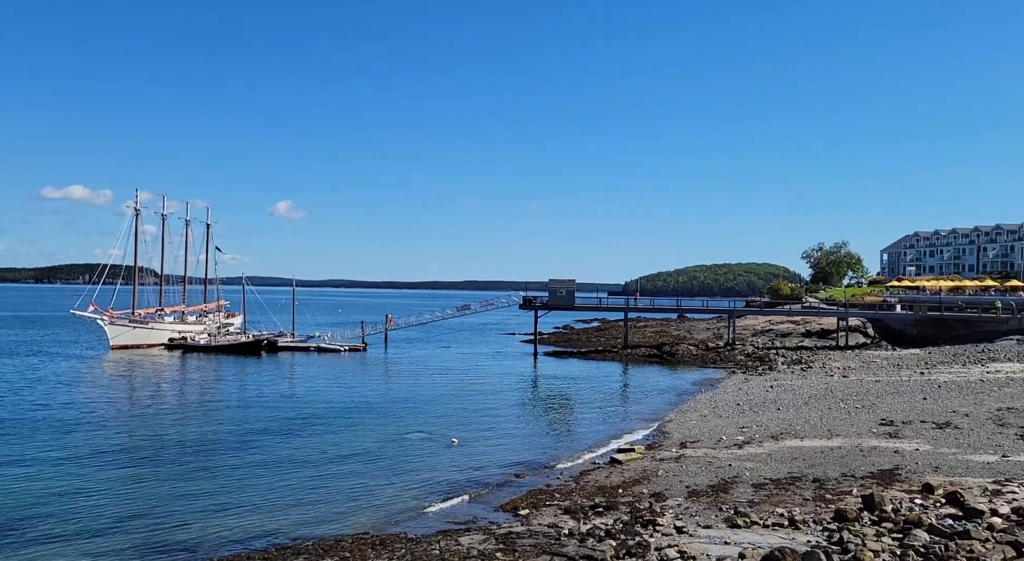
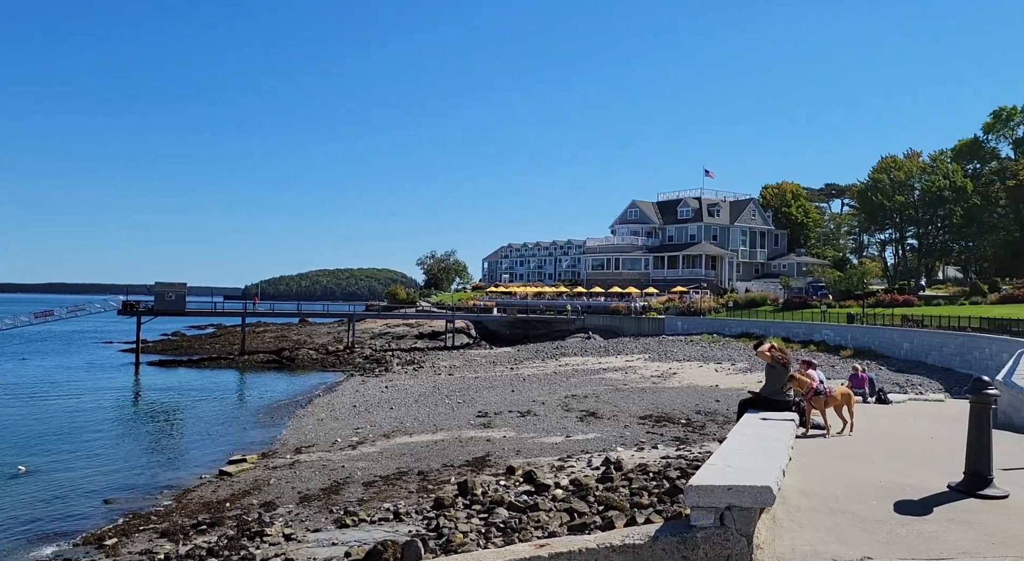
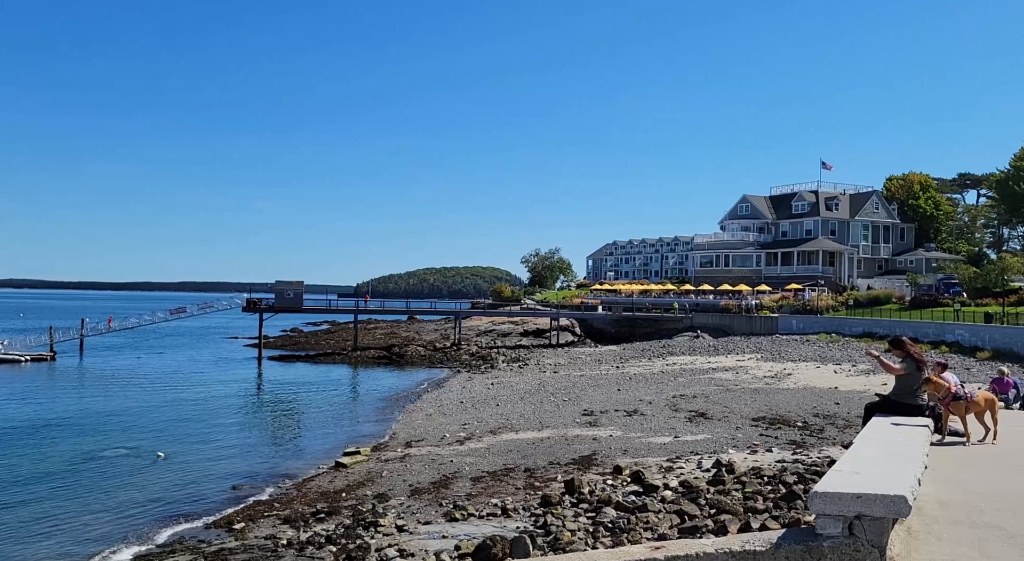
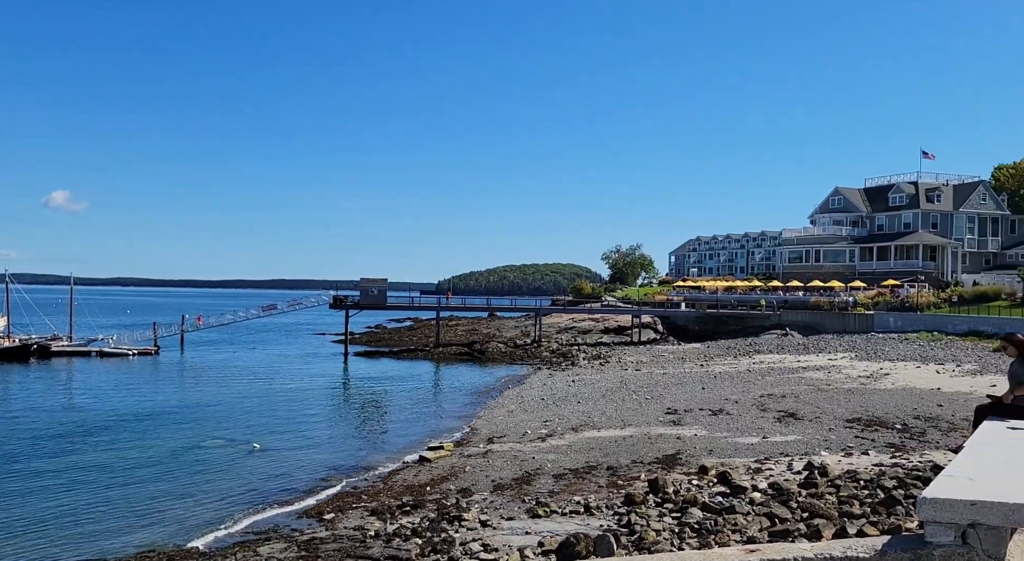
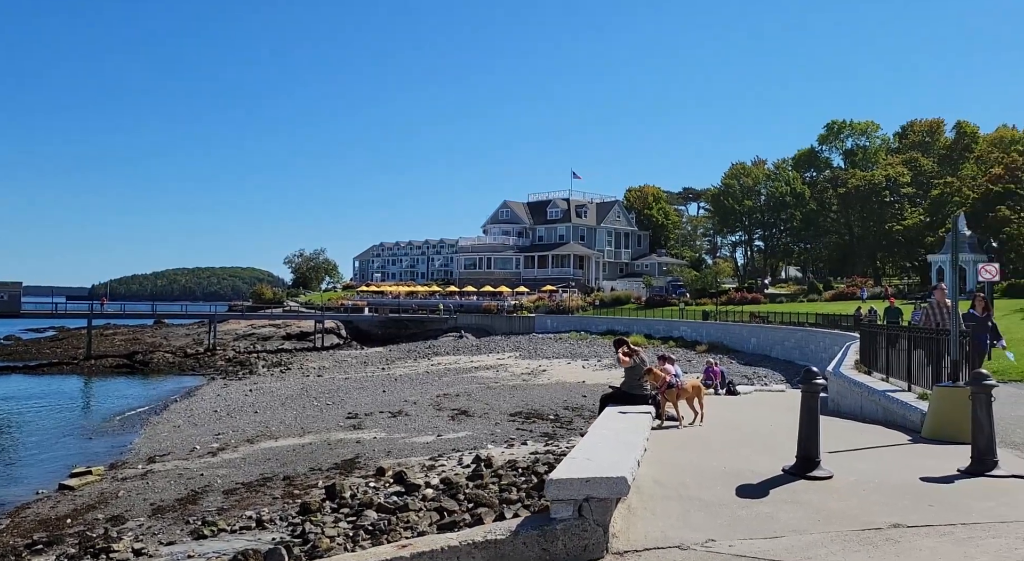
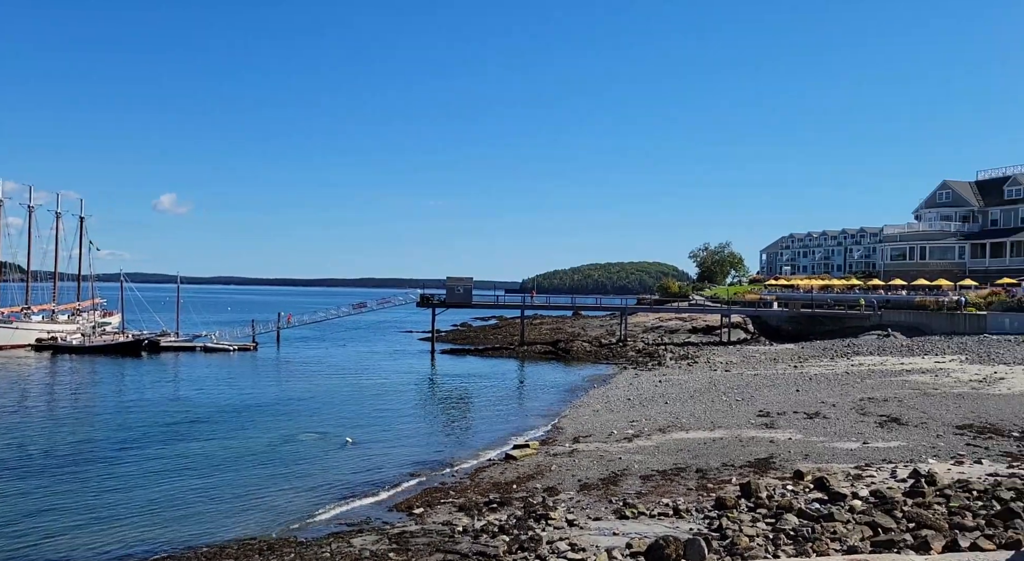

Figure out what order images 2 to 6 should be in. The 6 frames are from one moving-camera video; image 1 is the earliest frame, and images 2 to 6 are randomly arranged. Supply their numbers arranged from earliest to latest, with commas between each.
6, 4, 3, 2, 5
